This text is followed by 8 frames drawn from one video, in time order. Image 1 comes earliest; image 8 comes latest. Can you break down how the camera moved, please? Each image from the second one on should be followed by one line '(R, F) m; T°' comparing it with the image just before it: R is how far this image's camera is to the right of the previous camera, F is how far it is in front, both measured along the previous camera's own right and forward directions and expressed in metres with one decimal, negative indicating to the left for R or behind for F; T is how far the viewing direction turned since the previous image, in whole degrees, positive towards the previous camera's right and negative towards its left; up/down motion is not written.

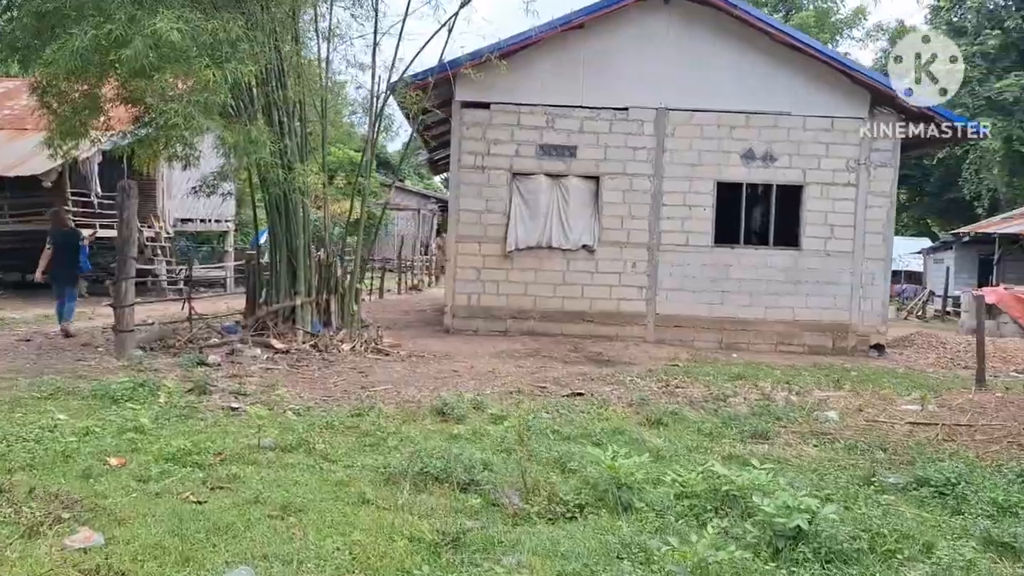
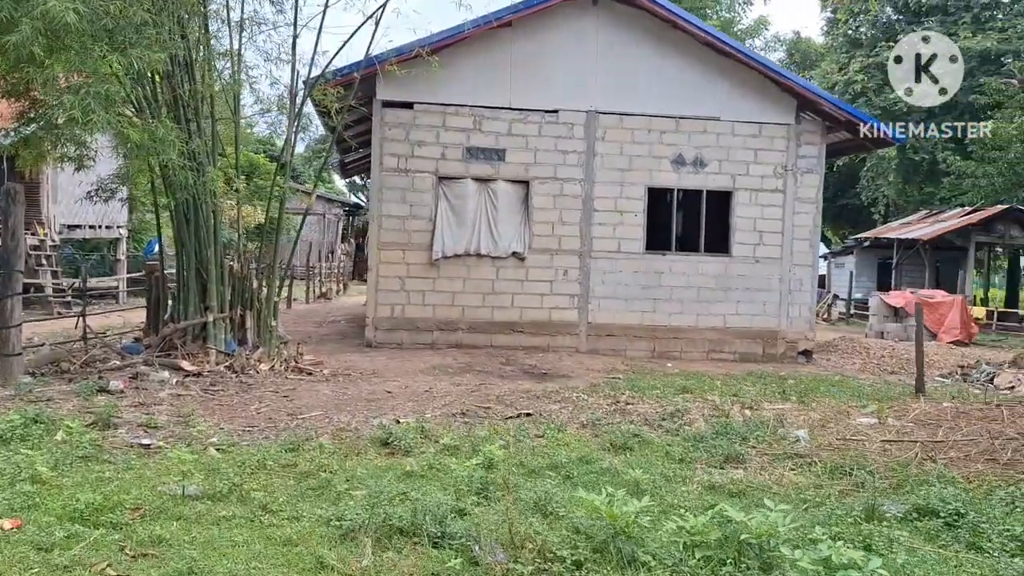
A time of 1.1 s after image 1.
(-0.3, +0.4) m; +7°
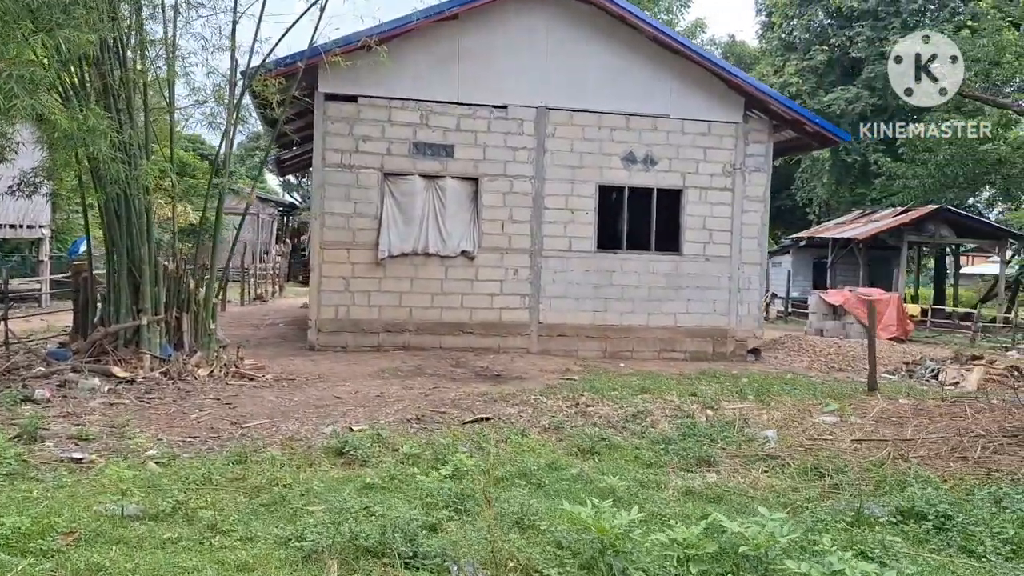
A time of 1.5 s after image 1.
(-0.1, +0.2) m; +4°
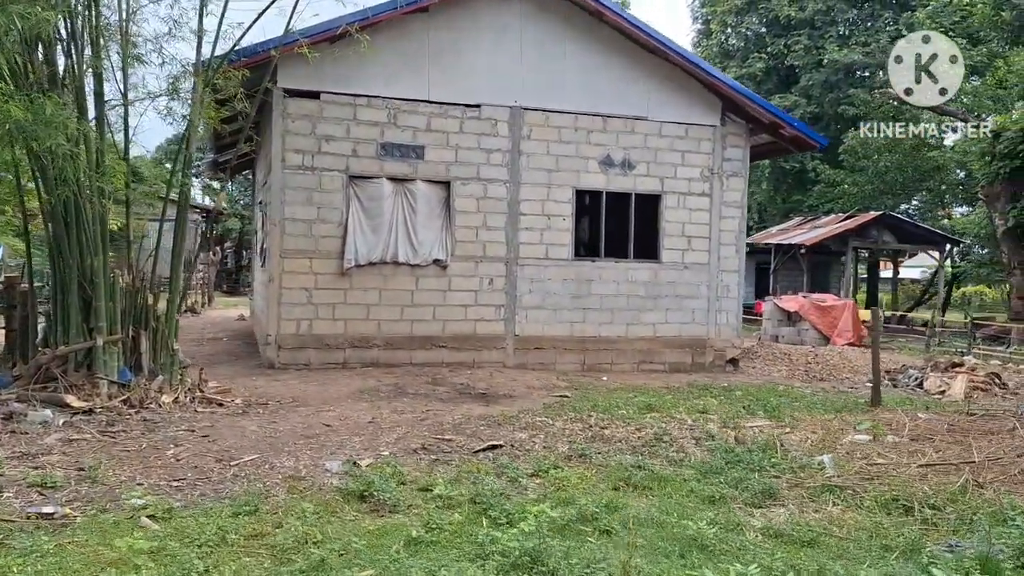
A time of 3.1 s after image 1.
(-0.5, +0.5) m; +5°
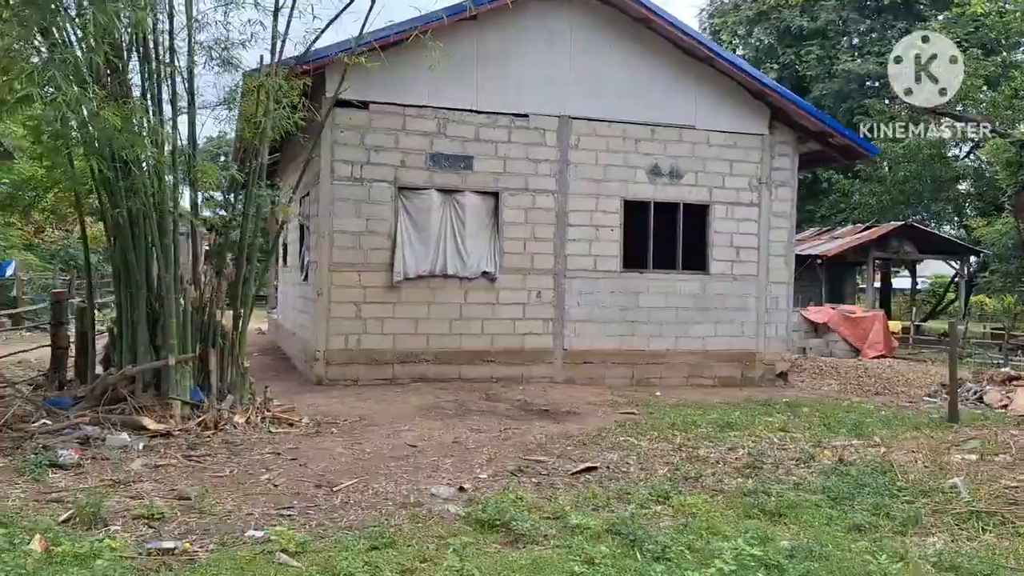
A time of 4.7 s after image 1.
(-0.6, +0.2) m; +1°
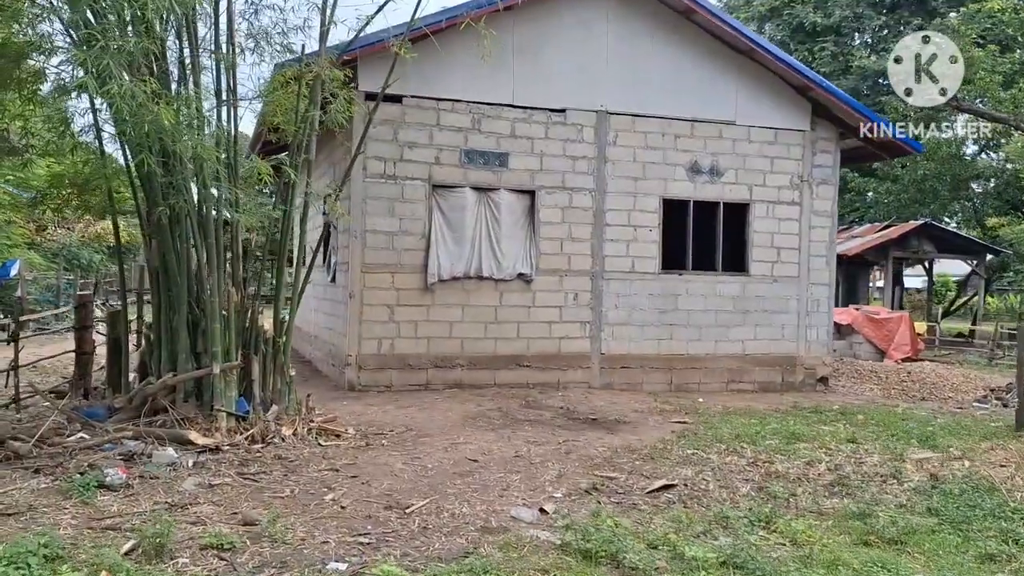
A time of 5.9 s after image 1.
(-0.4, +0.3) m; 0°
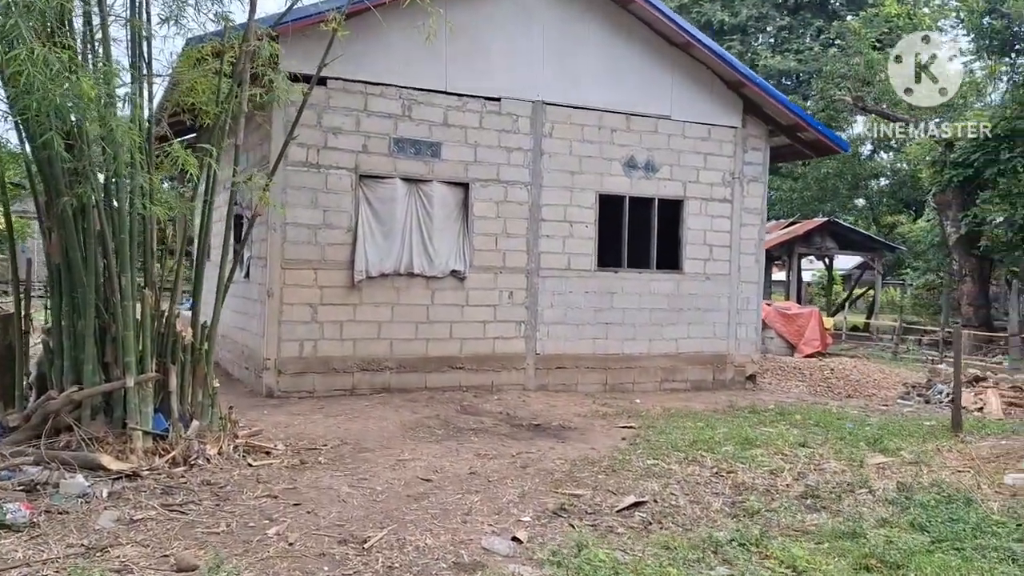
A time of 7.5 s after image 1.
(-0.3, +0.4) m; +7°
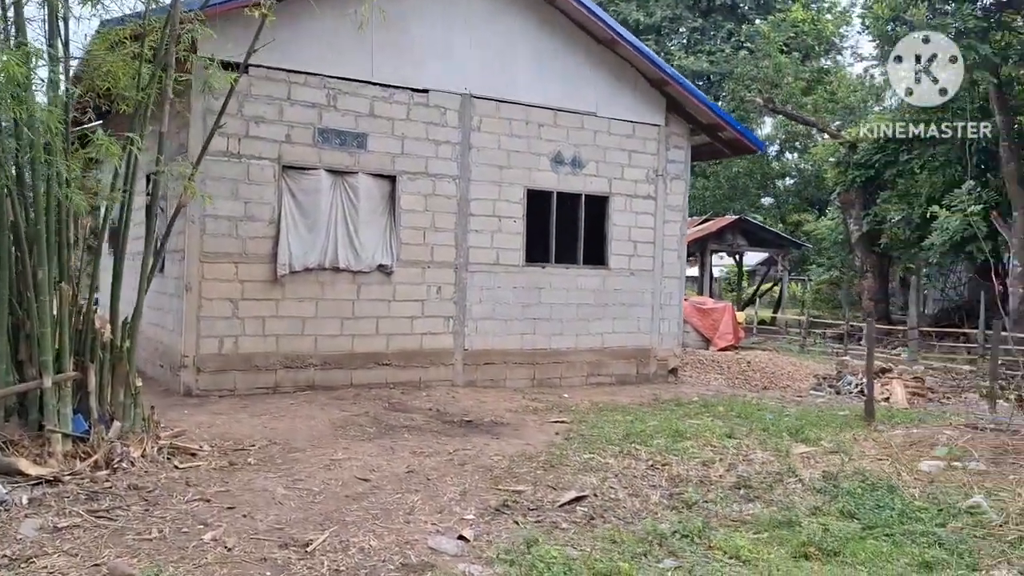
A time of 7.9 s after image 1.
(-0.1, 0.0) m; +6°
